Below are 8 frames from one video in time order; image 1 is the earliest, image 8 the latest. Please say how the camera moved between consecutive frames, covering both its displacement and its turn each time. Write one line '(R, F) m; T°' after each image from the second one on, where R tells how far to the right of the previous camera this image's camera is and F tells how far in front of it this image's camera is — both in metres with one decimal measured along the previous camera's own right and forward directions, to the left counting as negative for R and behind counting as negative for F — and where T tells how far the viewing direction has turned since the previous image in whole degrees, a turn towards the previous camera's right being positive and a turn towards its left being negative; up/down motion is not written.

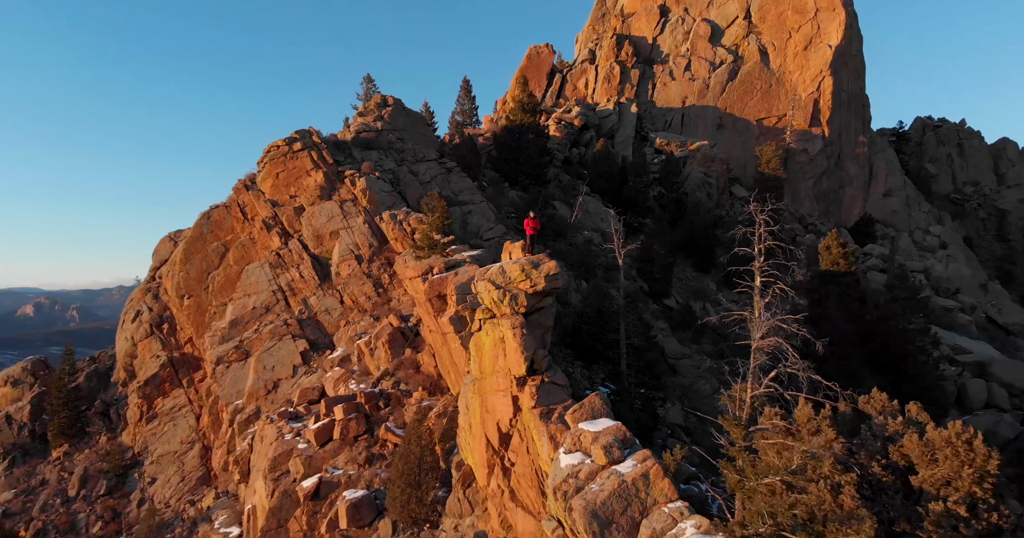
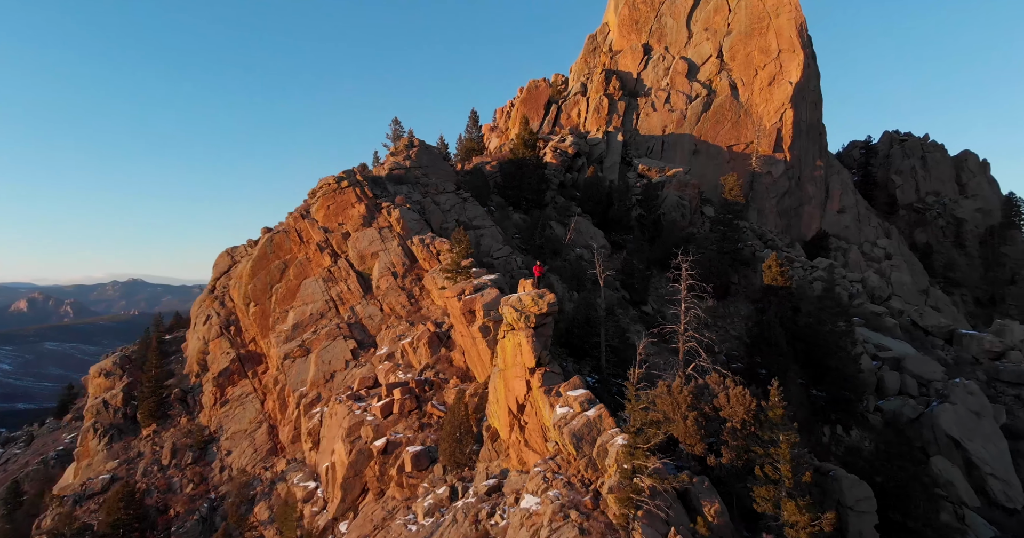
(-0.6, -7.6) m; 0°
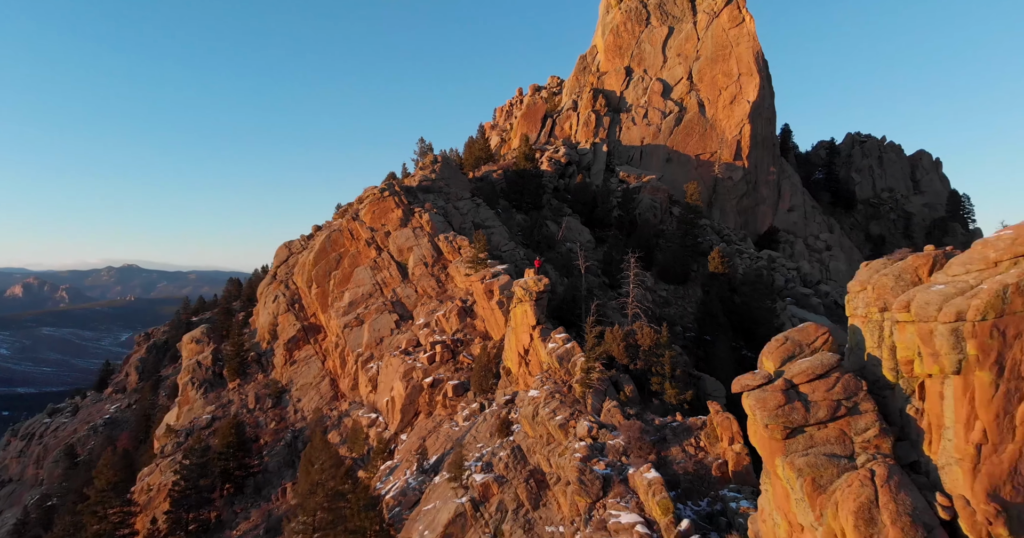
(-0.7, -11.6) m; 0°
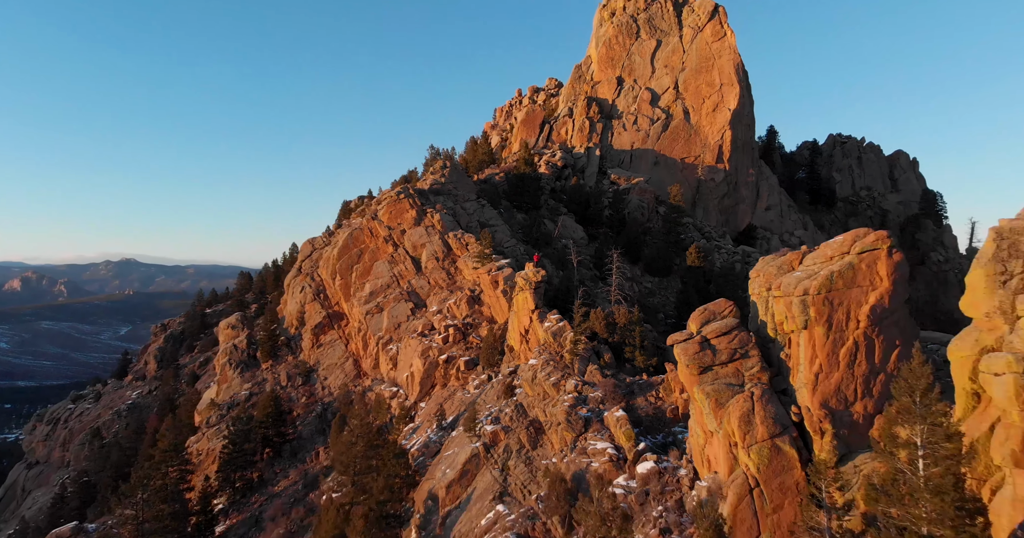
(-0.3, -6.6) m; 0°
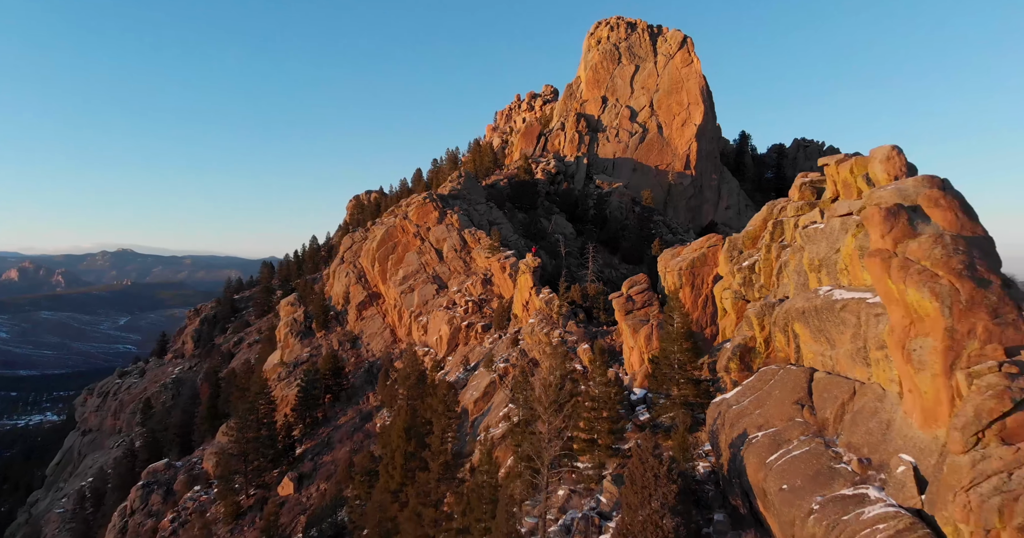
(-0.7, -15.4) m; 0°
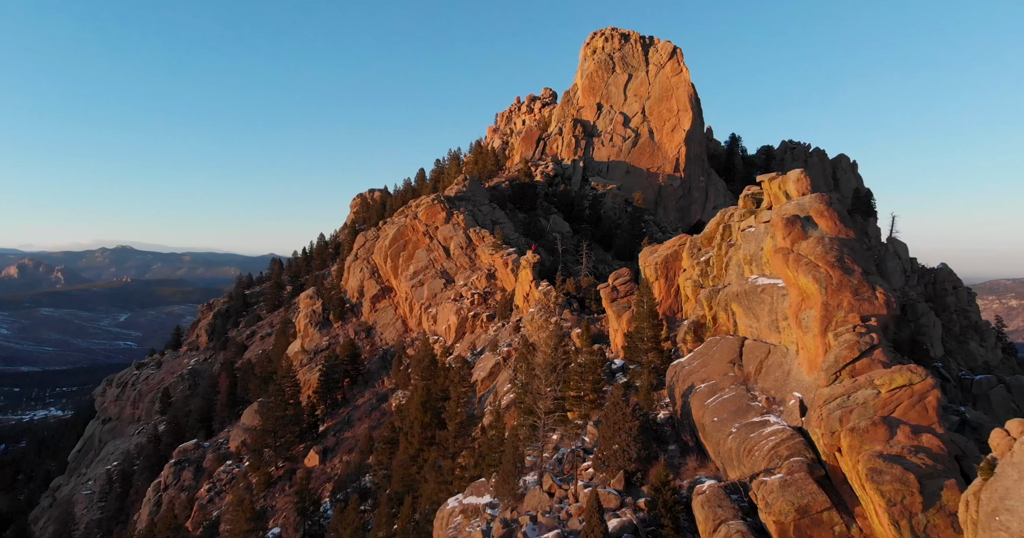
(-0.3, -6.5) m; 0°
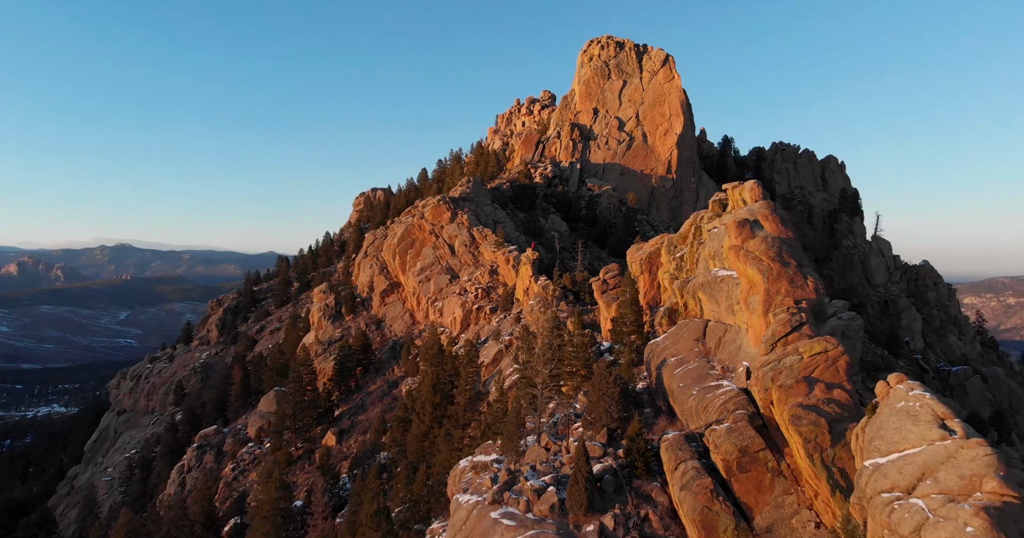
(-0.2, -5.4) m; 0°
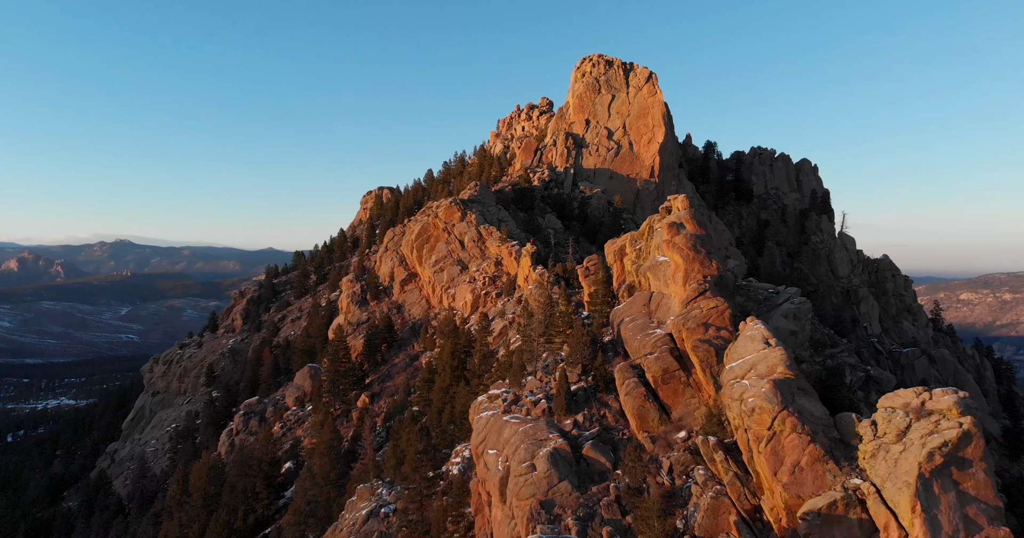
(-0.4, -13.9) m; 0°
